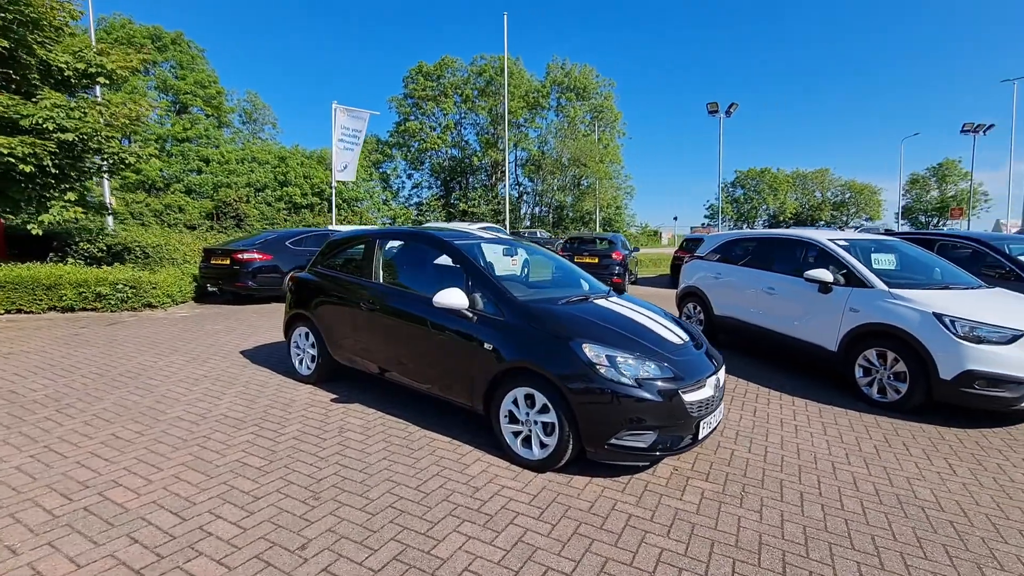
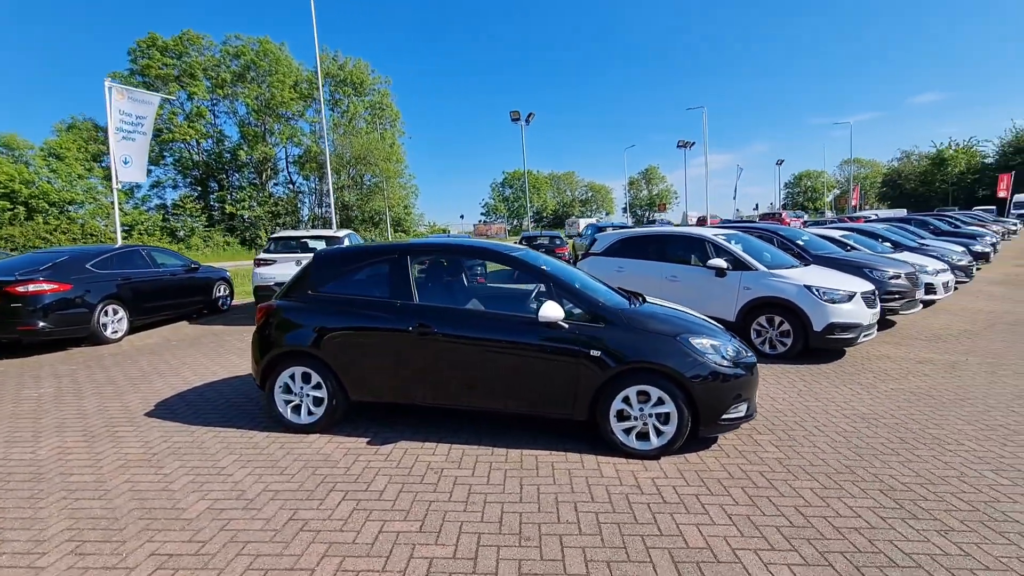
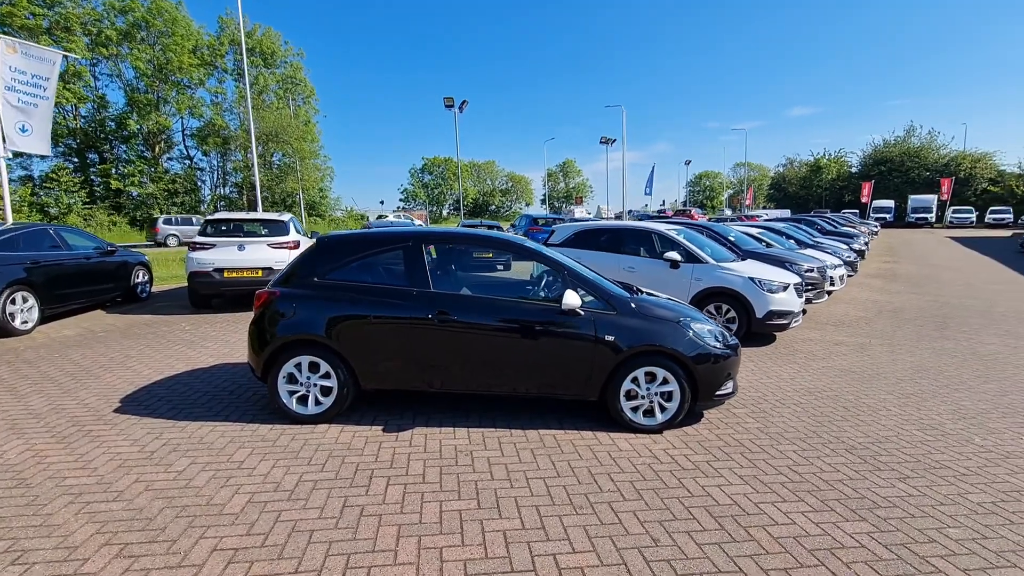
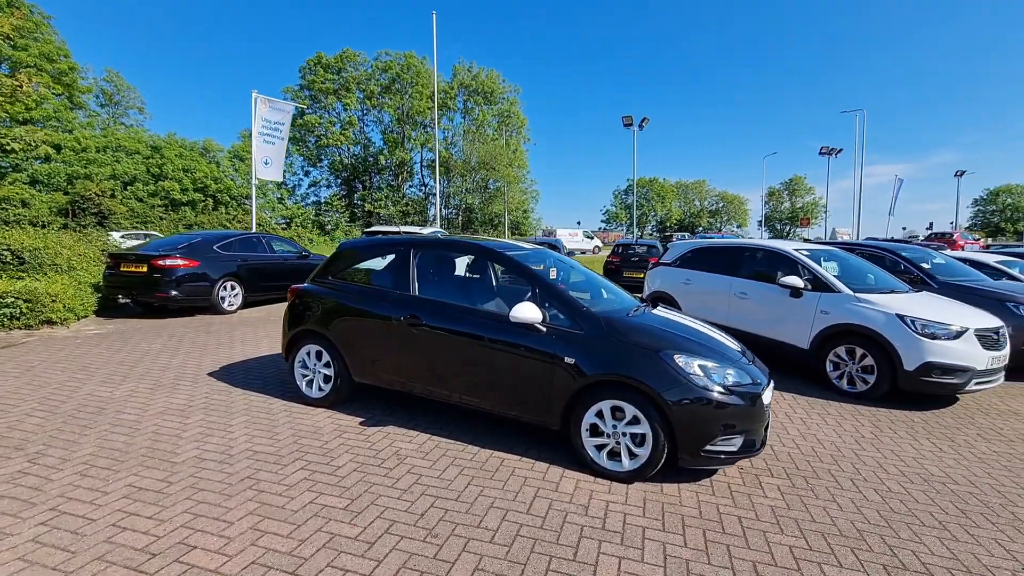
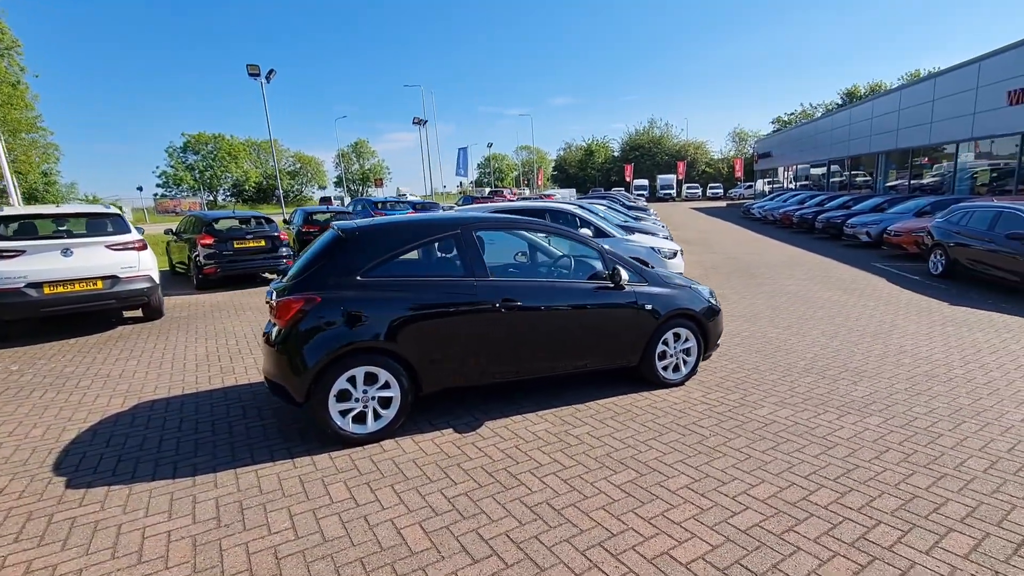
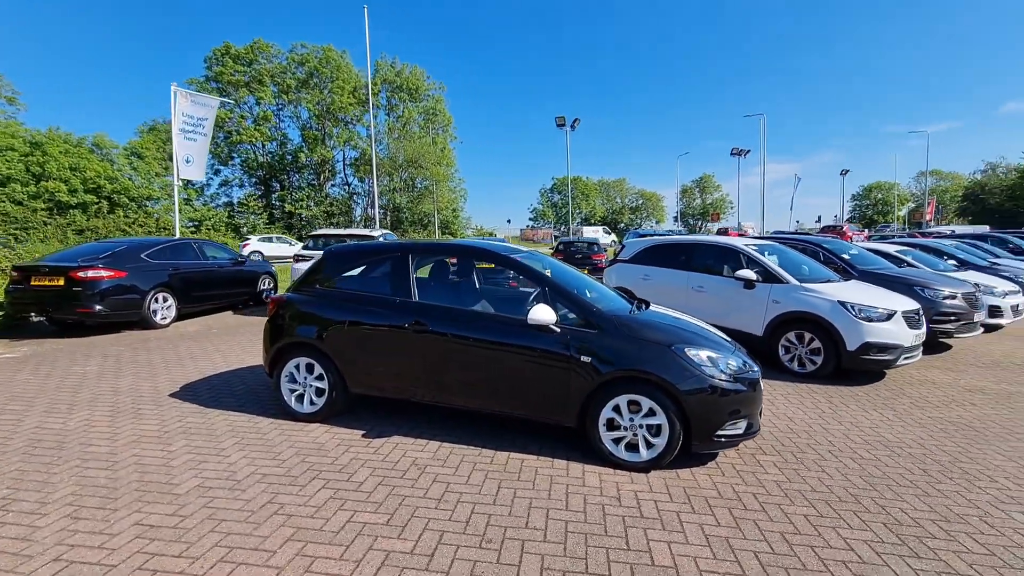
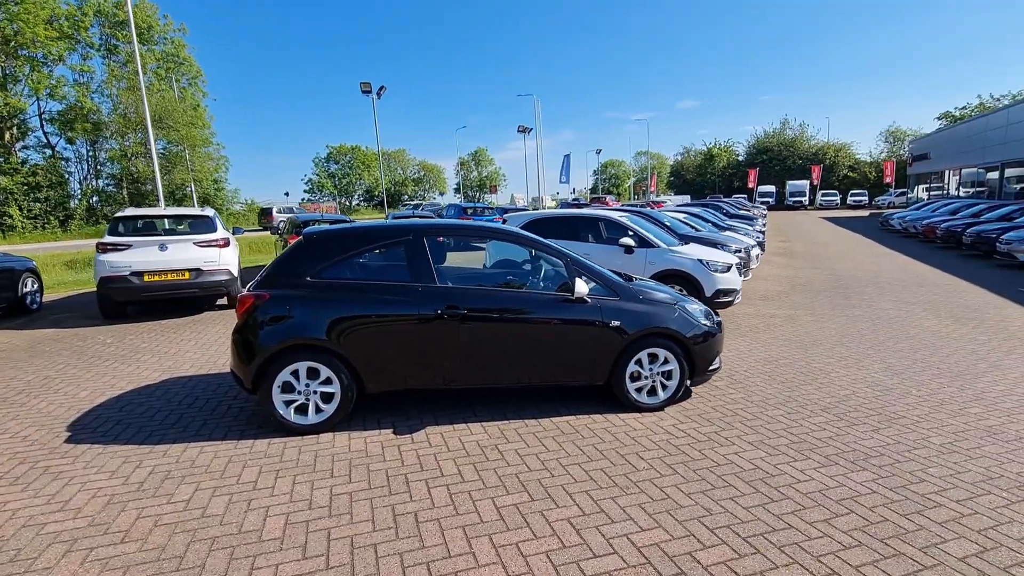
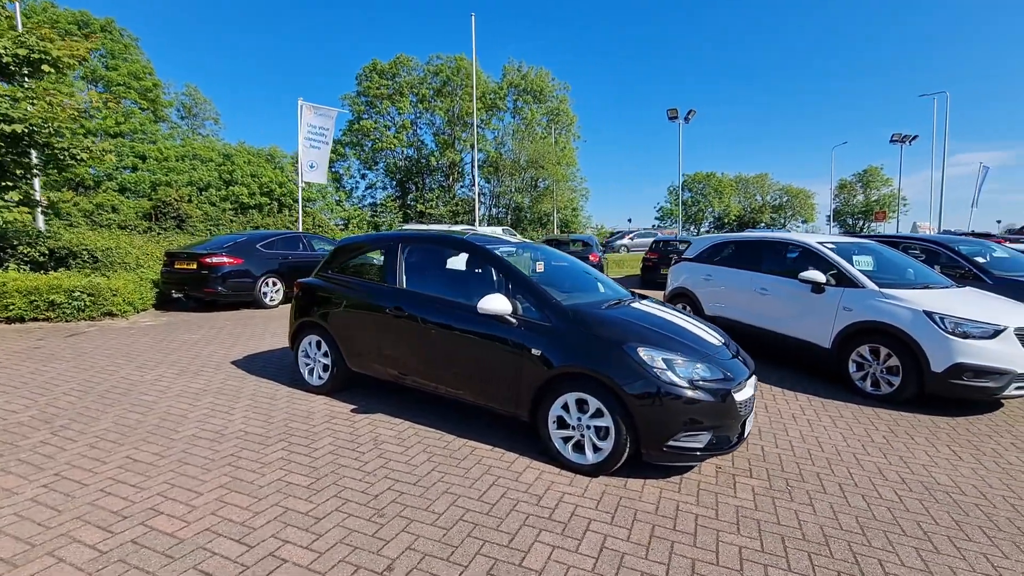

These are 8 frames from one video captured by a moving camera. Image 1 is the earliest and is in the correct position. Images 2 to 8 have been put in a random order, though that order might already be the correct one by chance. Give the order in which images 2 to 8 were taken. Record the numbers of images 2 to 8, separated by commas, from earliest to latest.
8, 4, 6, 2, 3, 7, 5
